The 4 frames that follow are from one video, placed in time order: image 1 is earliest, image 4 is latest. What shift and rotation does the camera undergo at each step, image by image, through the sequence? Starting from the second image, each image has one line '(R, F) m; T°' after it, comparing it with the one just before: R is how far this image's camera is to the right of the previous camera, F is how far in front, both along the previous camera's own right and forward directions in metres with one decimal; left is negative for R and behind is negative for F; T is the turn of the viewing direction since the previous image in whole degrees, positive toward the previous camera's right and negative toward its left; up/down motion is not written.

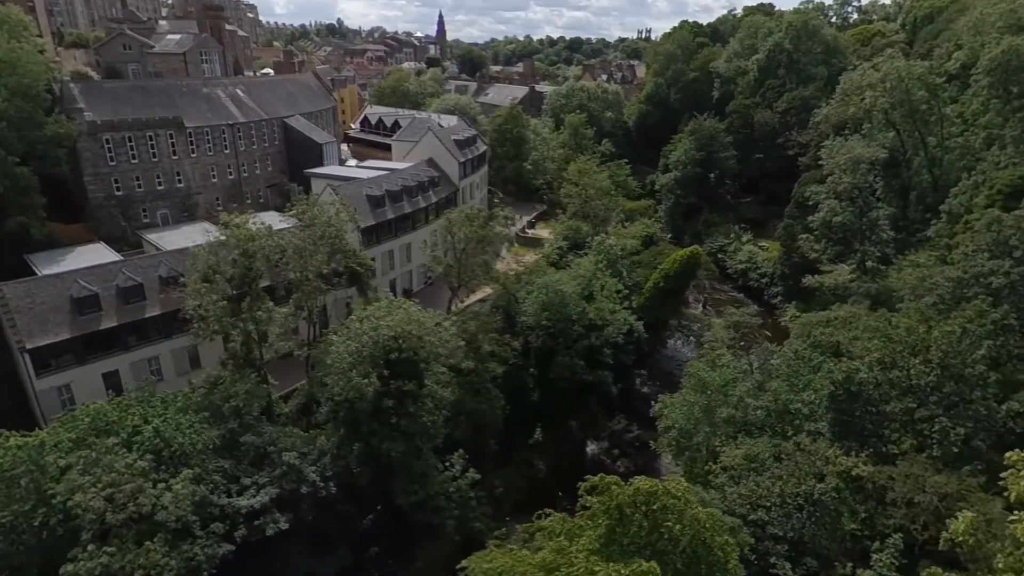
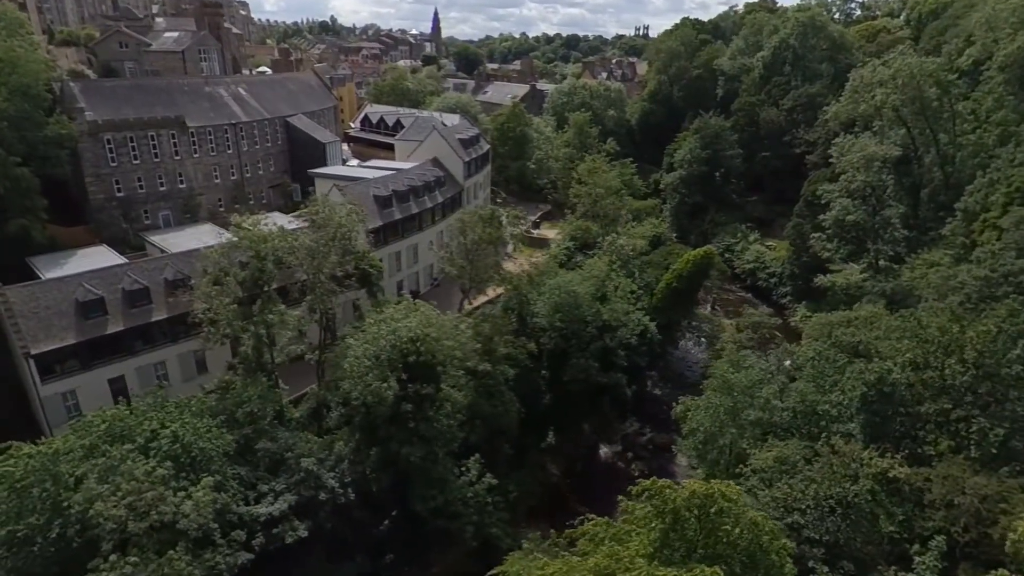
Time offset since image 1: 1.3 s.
(-1.2, +0.3) m; +1°
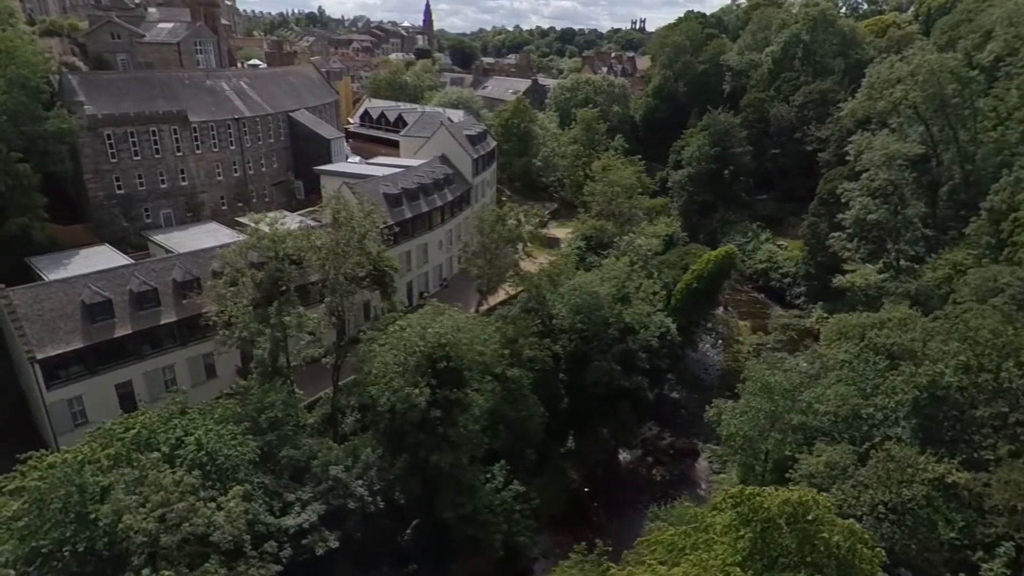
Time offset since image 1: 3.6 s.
(-1.9, +0.6) m; +2°
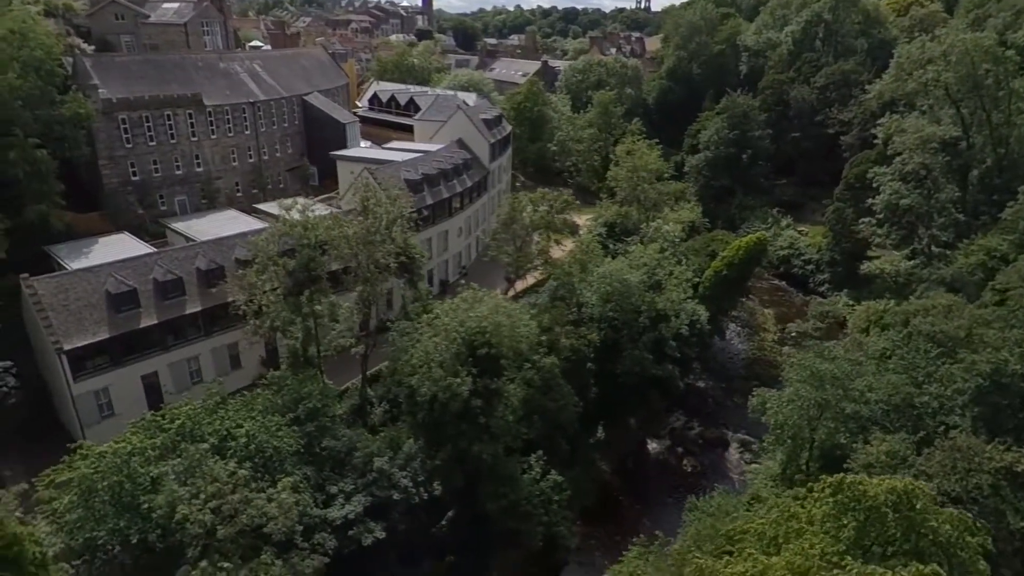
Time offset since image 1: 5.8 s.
(-2.0, +0.4) m; +1°
